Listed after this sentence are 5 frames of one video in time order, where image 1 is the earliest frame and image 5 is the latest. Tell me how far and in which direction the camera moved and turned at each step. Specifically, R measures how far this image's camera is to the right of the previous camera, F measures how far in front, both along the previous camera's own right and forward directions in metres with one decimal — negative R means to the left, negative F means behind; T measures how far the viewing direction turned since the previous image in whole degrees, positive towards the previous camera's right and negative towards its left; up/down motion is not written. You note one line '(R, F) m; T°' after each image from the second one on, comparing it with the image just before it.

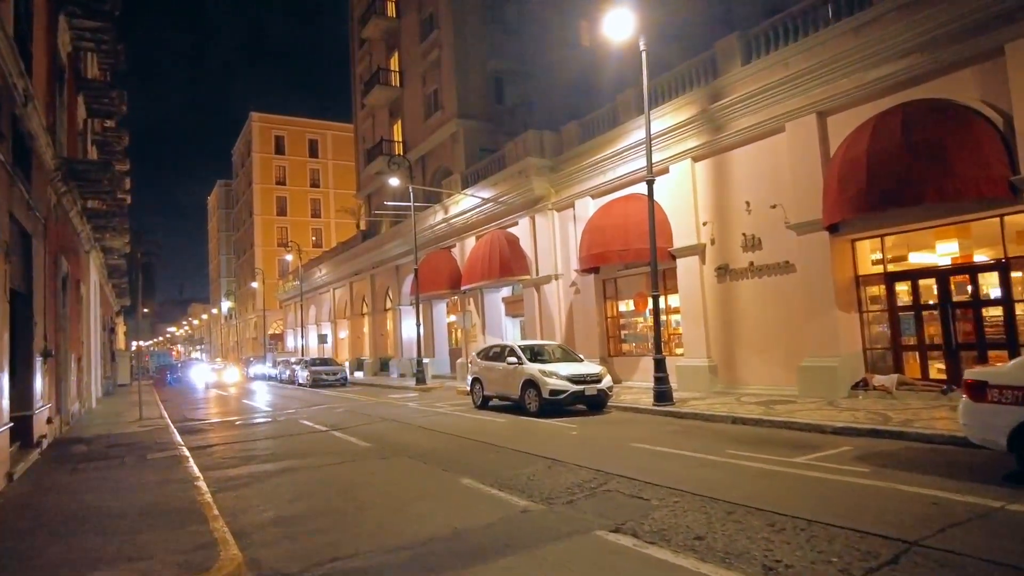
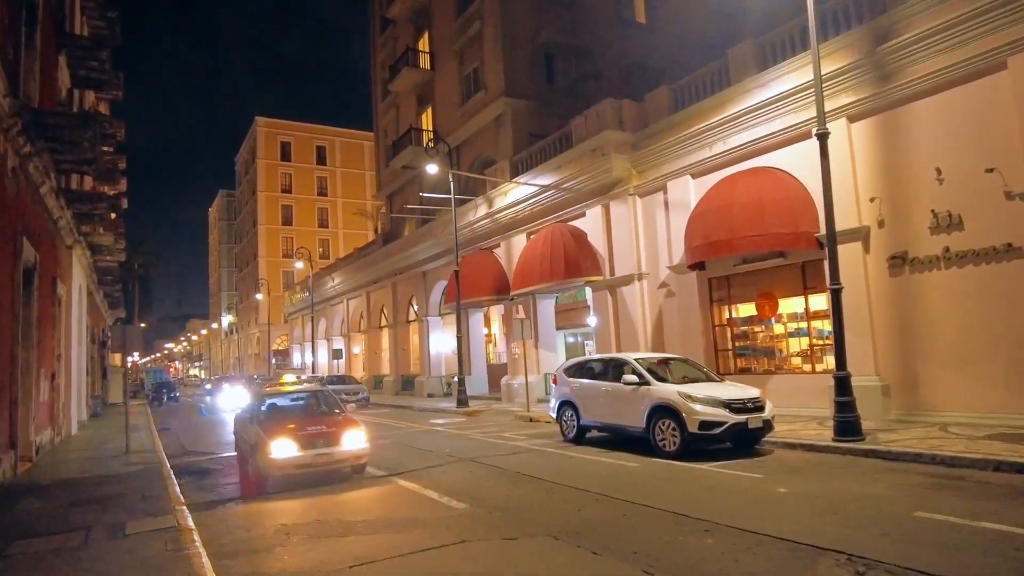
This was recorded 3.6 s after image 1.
(-2.2, +4.3) m; 0°
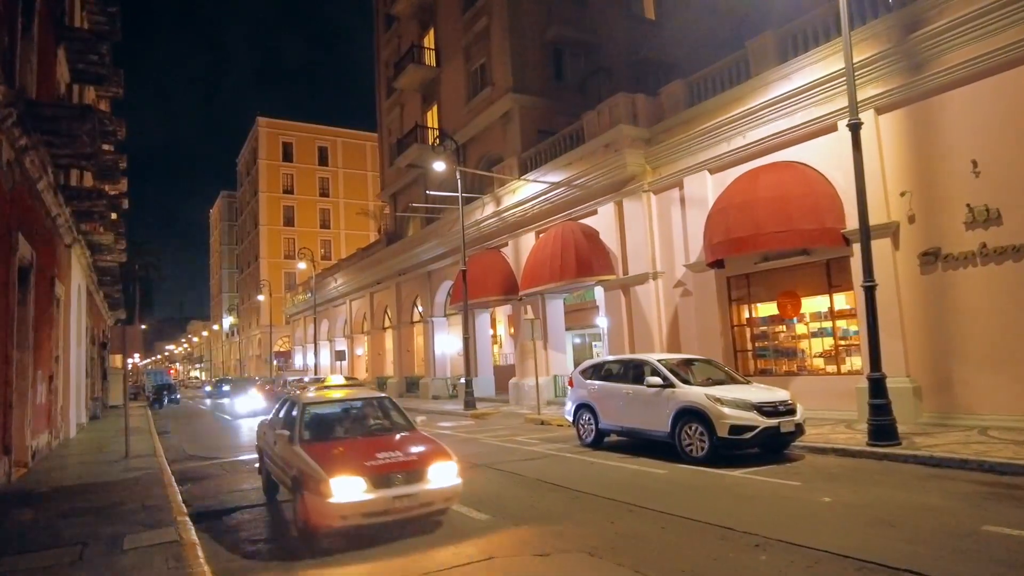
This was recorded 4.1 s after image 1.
(-0.3, +0.5) m; 0°
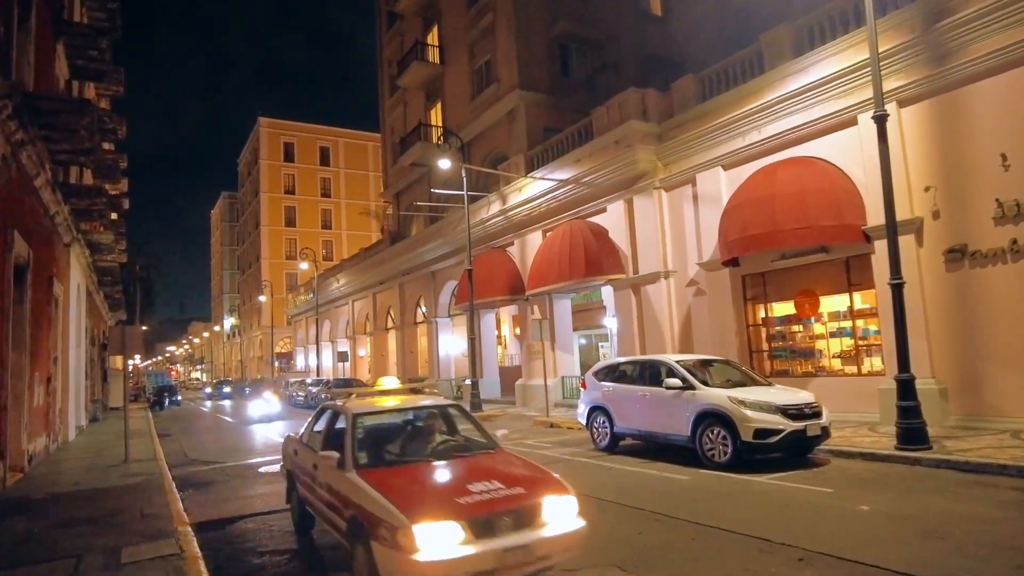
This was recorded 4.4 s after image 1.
(-0.2, +0.4) m; 0°
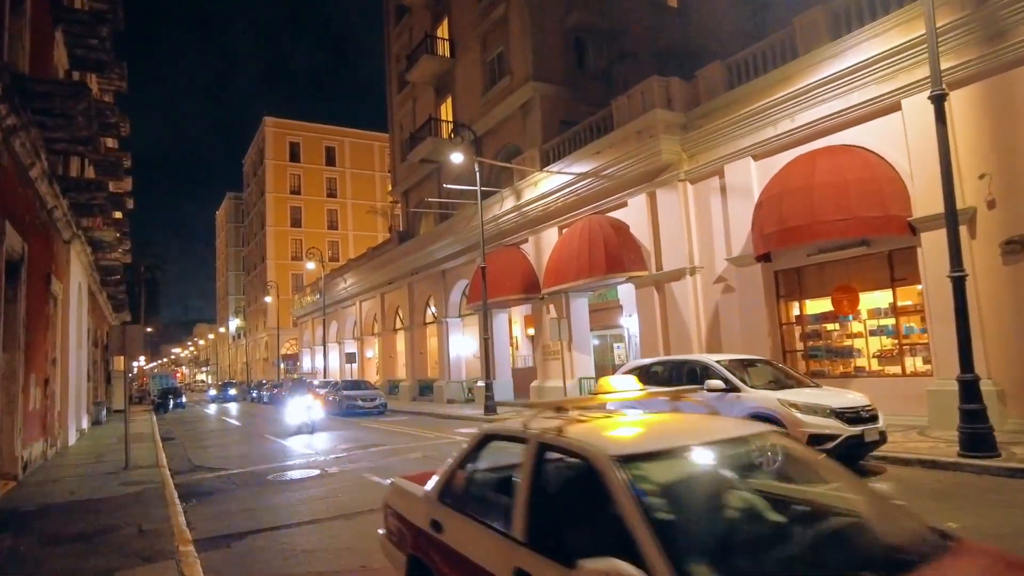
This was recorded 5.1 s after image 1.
(-0.4, +0.8) m; 0°
